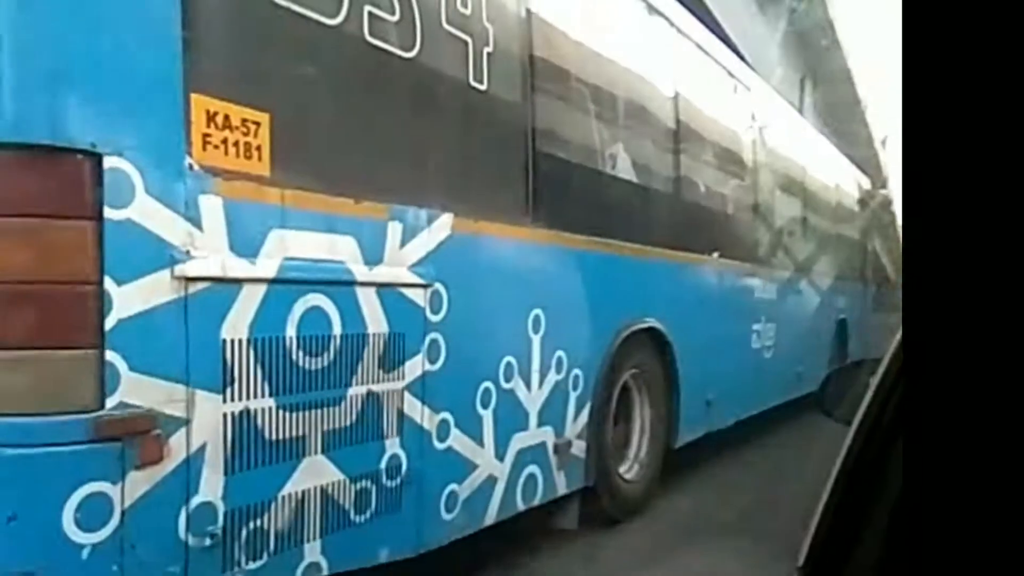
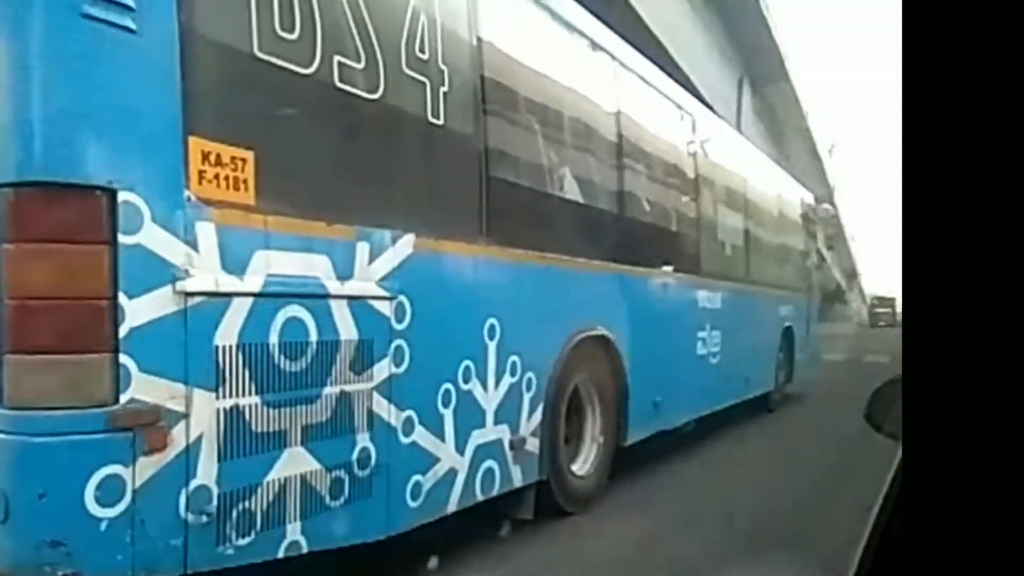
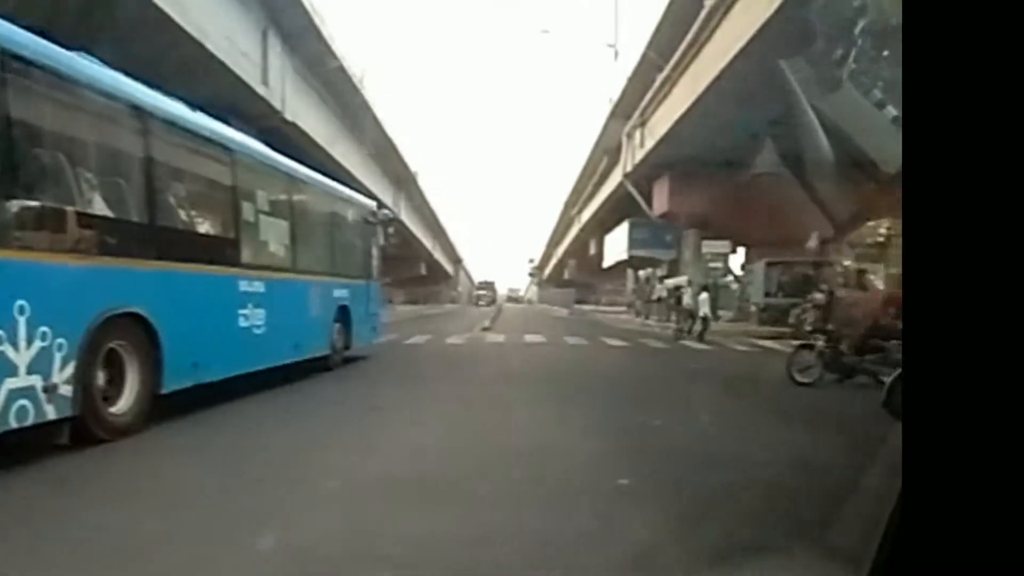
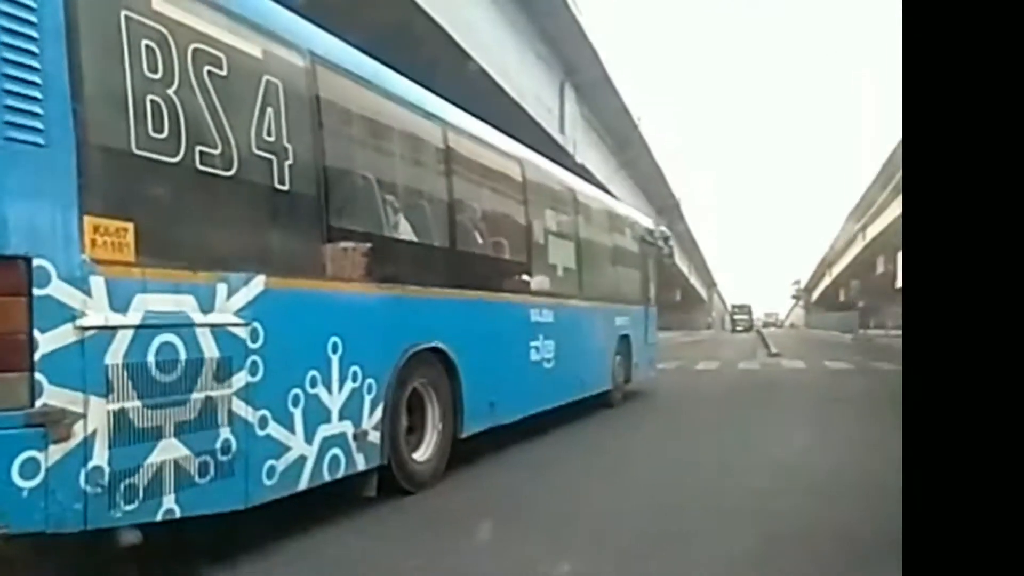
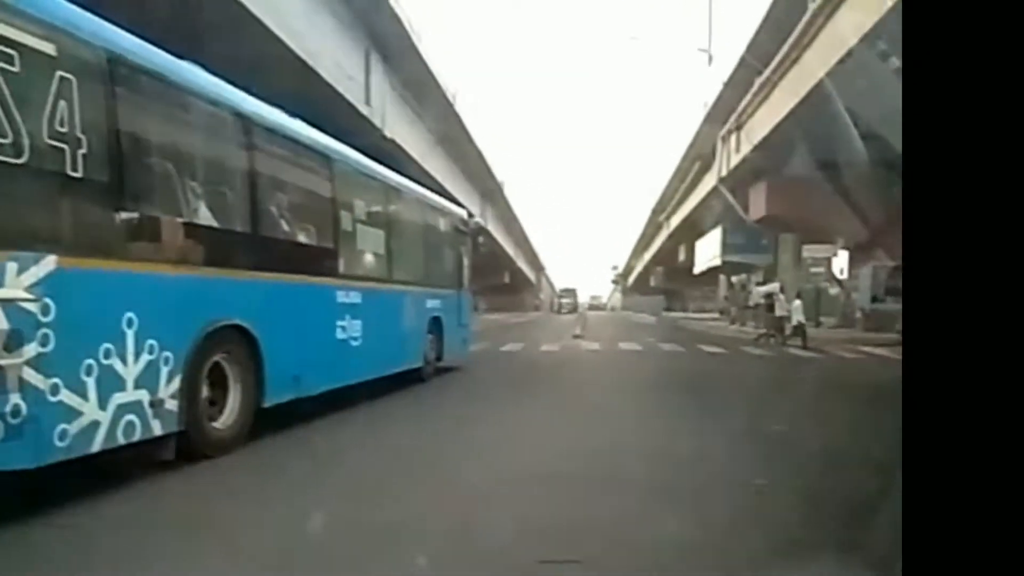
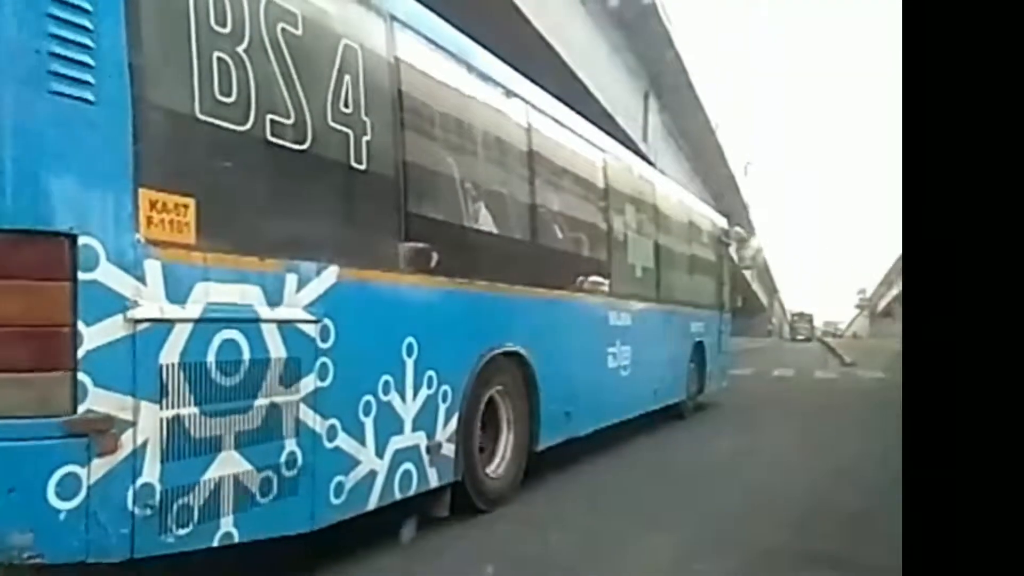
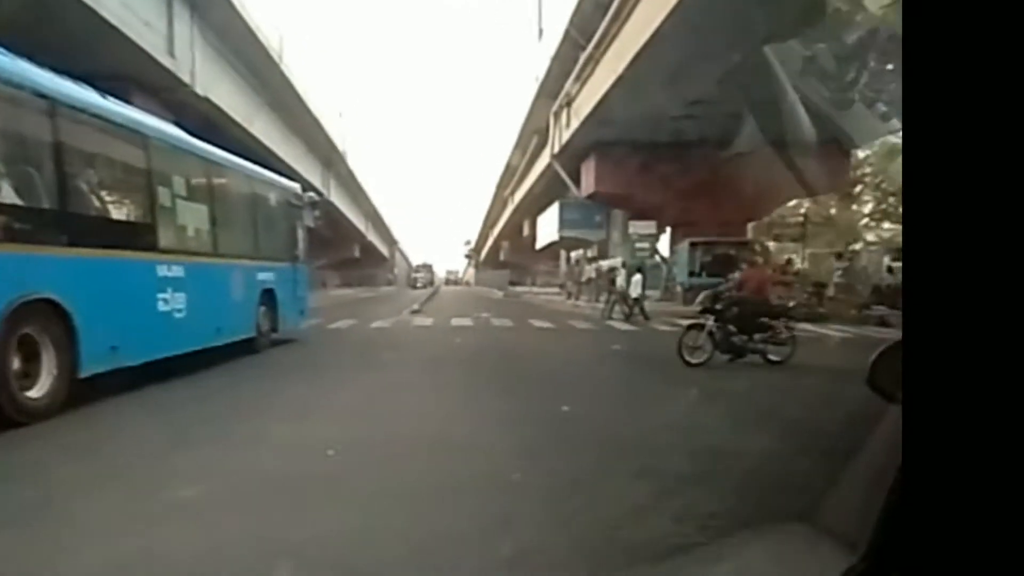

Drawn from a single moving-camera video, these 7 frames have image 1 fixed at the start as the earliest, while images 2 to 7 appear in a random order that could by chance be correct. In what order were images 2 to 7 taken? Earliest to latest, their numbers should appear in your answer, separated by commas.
2, 6, 4, 5, 3, 7
